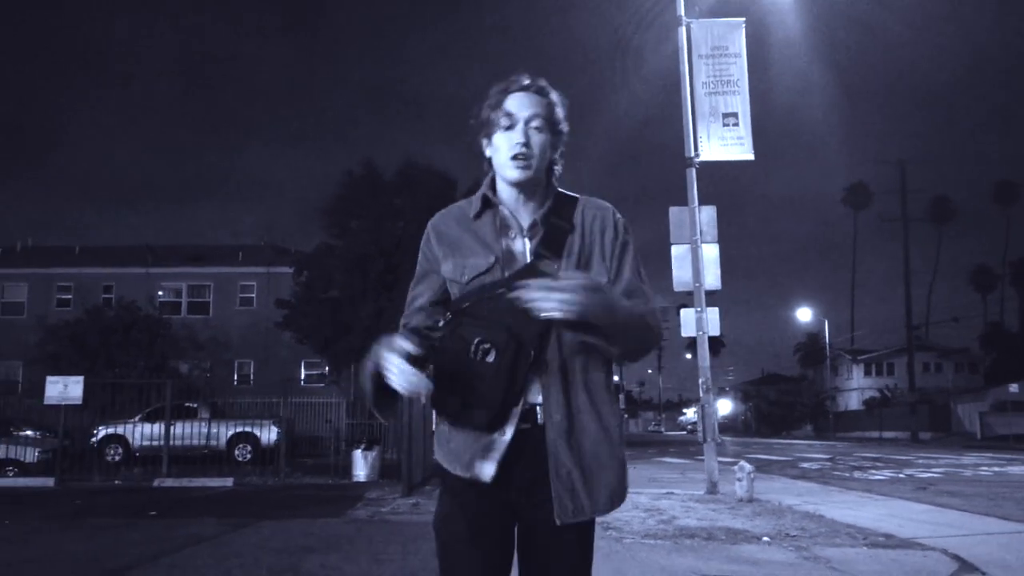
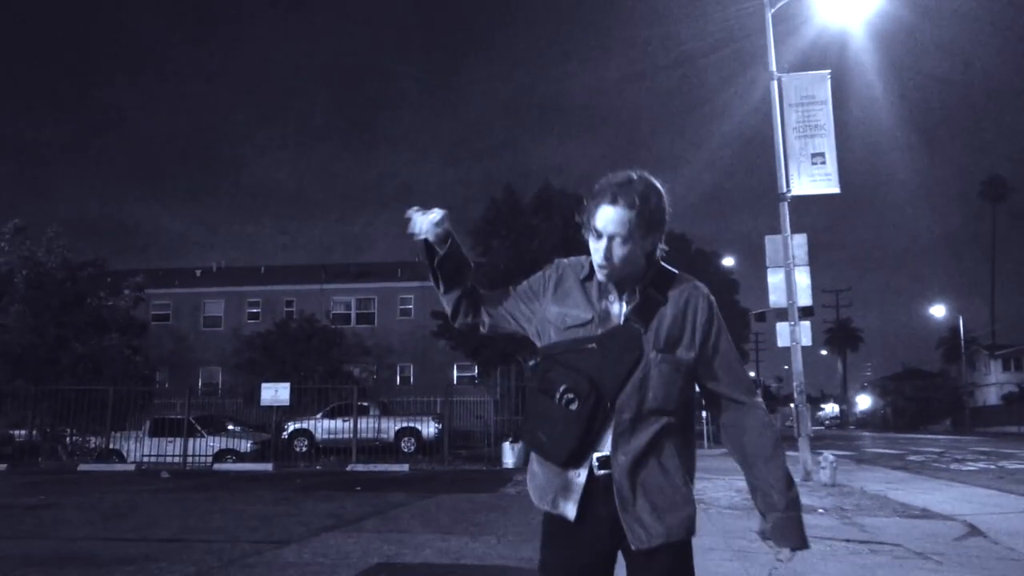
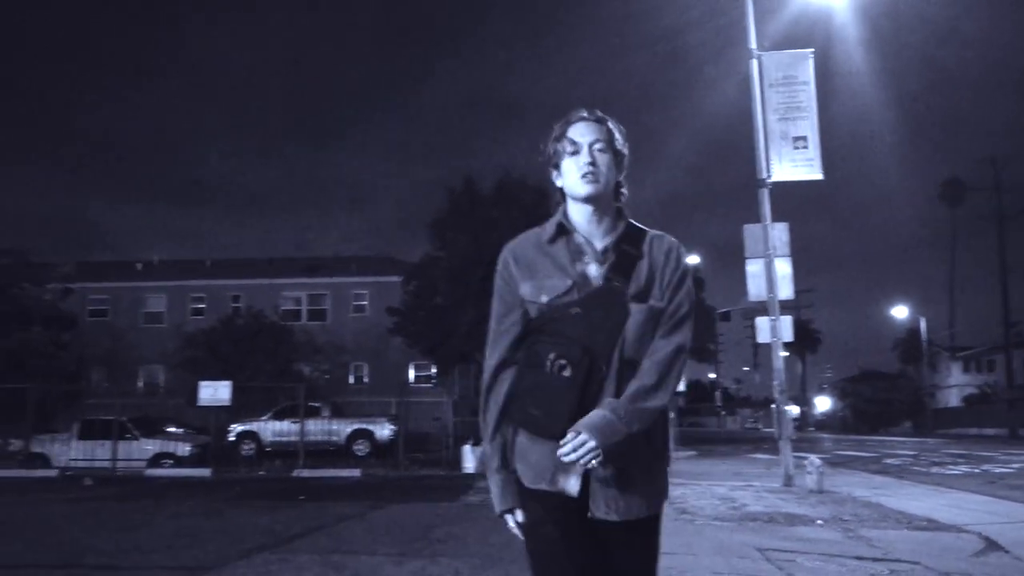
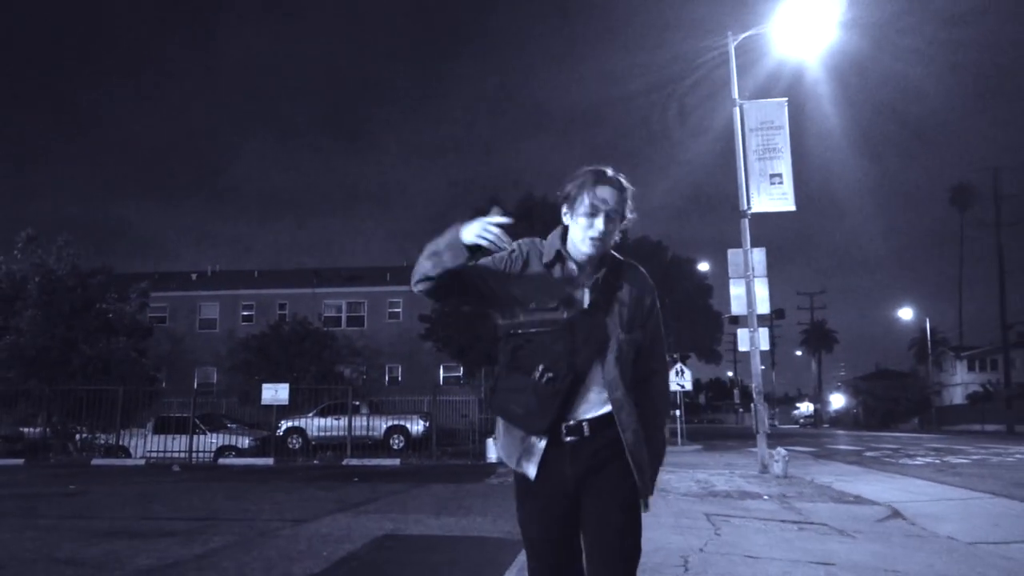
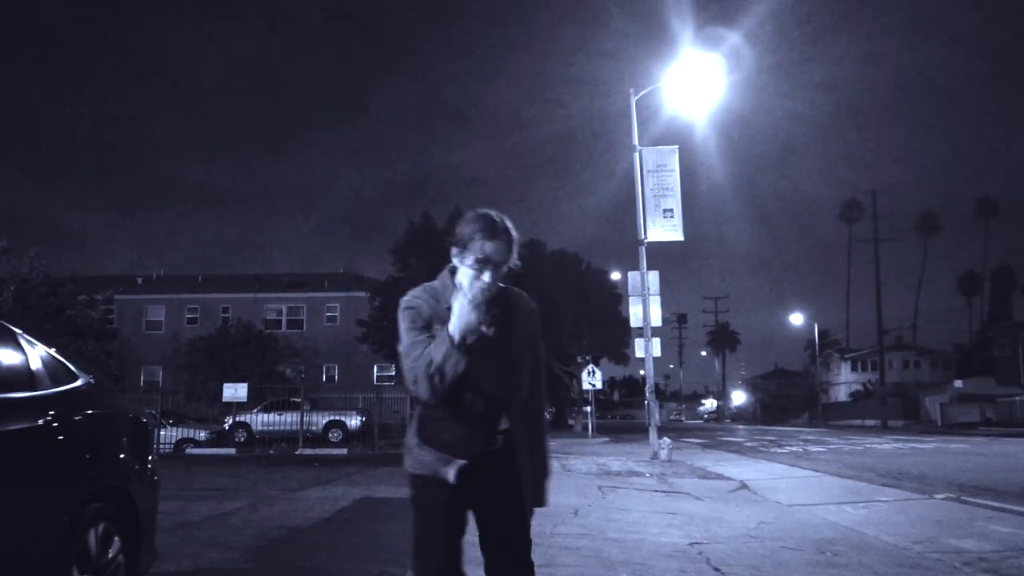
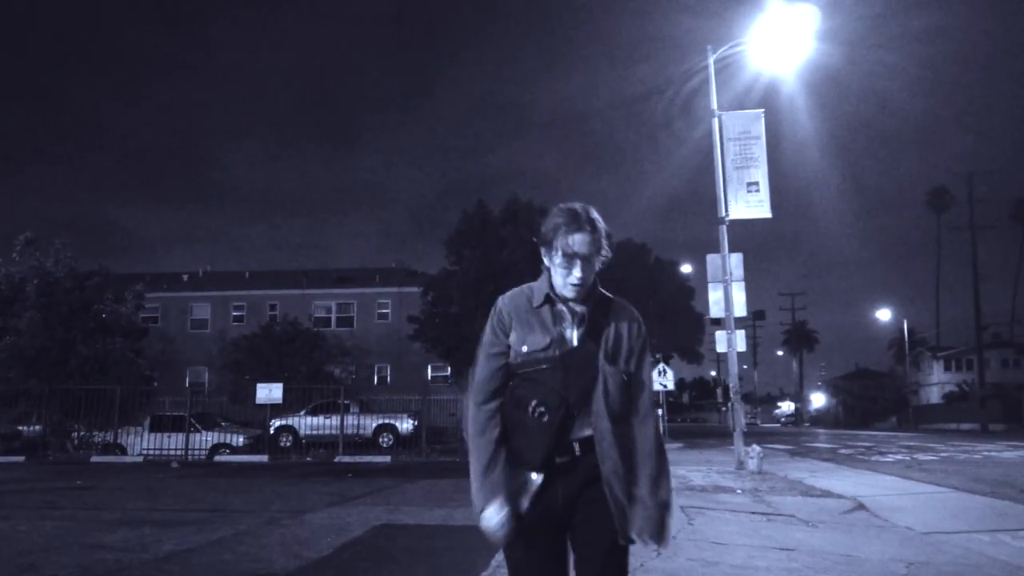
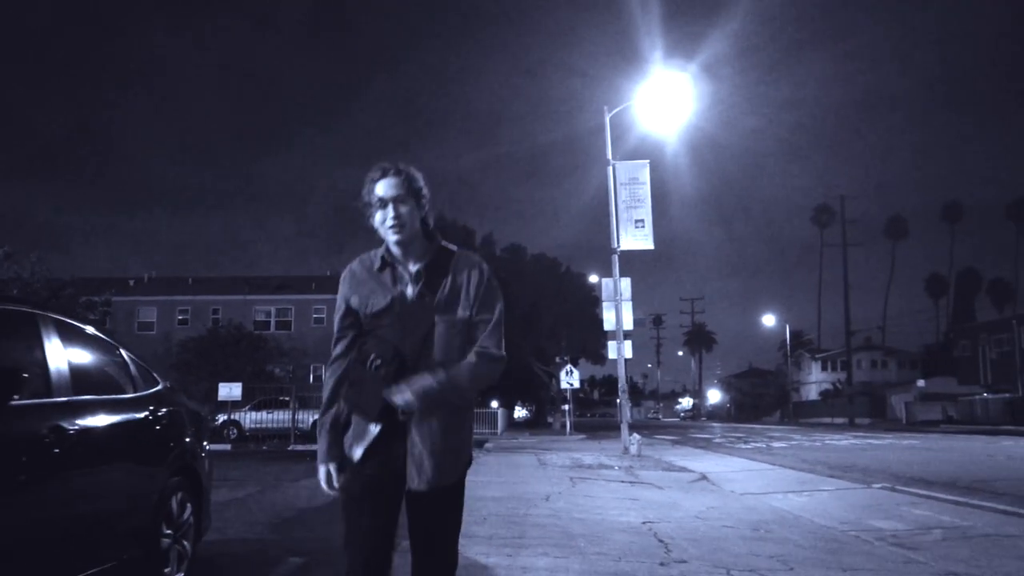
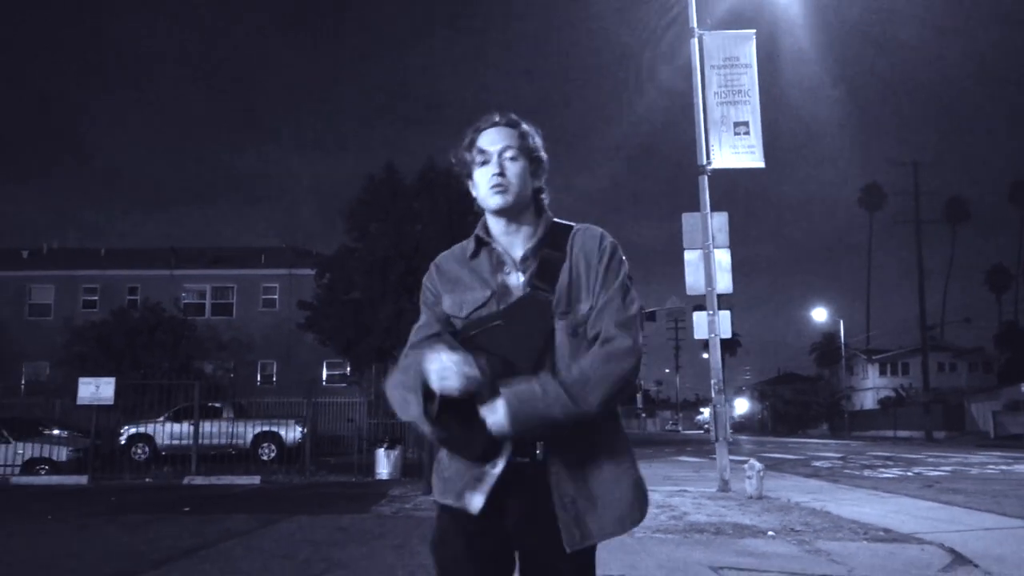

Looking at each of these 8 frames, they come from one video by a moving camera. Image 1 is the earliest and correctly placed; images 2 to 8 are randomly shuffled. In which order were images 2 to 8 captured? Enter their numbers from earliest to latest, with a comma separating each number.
8, 3, 2, 4, 6, 5, 7
